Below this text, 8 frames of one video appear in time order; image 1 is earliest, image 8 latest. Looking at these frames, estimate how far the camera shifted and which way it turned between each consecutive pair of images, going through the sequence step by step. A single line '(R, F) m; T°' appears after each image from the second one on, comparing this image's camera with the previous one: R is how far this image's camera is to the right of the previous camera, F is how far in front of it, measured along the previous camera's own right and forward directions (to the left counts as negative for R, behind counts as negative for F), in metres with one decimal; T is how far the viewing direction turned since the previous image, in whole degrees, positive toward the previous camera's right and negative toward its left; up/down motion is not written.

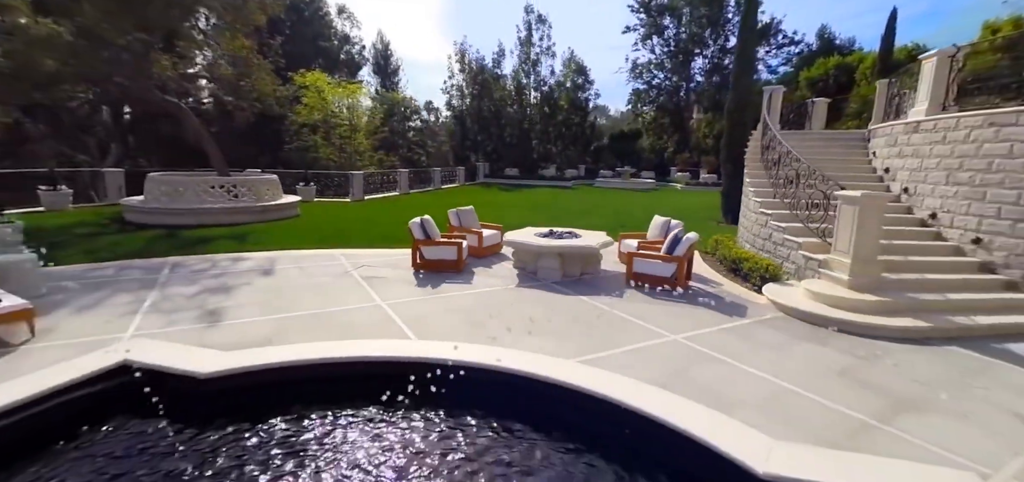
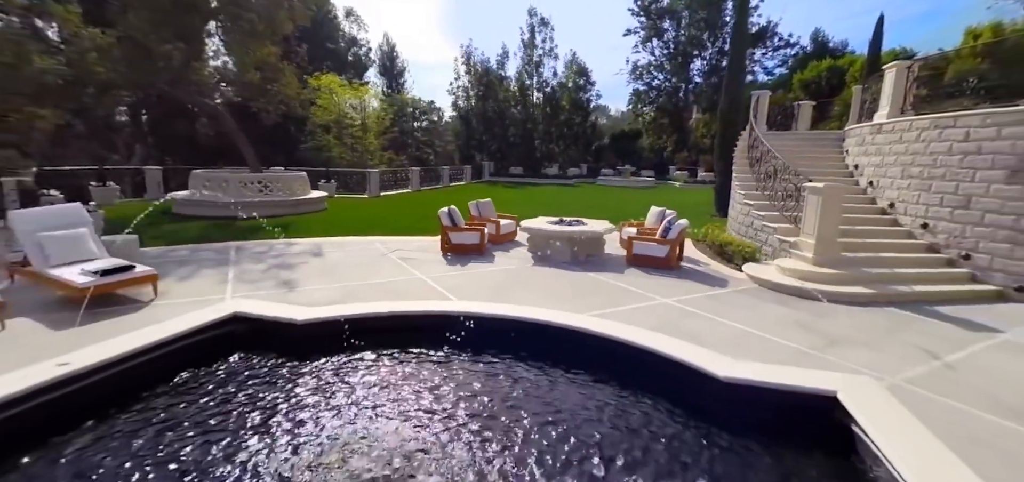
(-0.3, -1.0) m; 0°
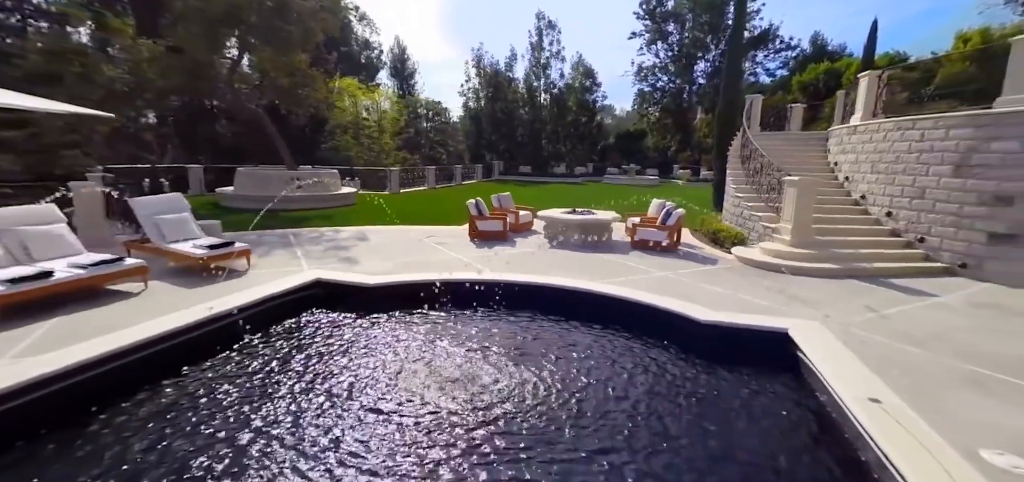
(-0.3, -1.1) m; -1°
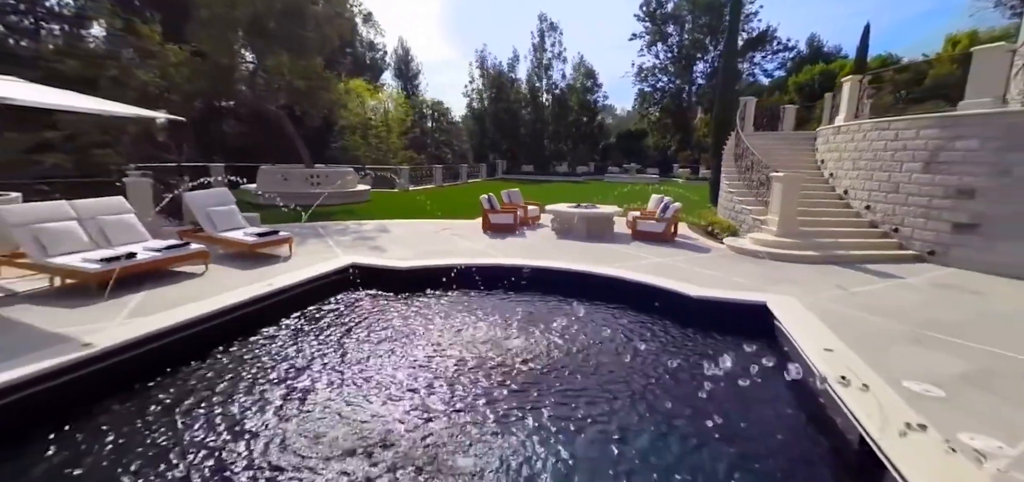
(-0.2, -0.7) m; 0°
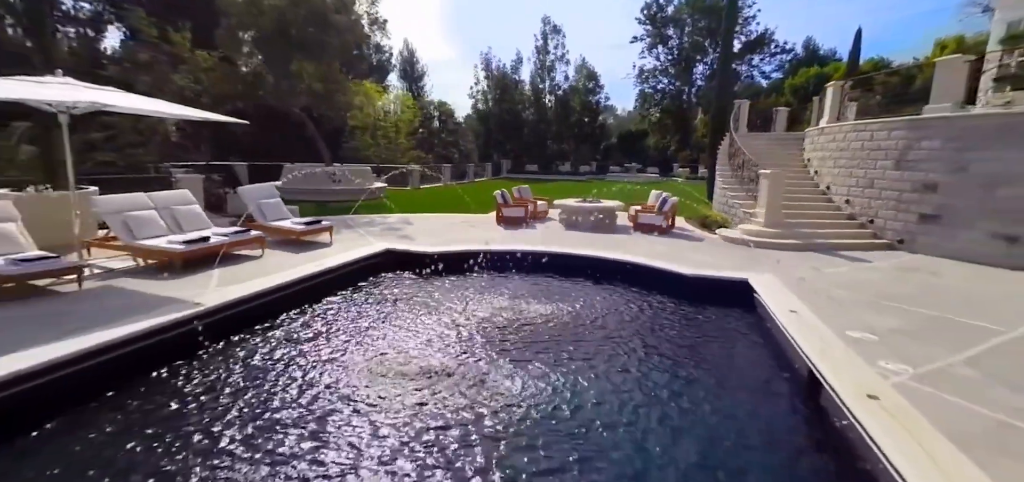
(-0.2, -0.9) m; 0°
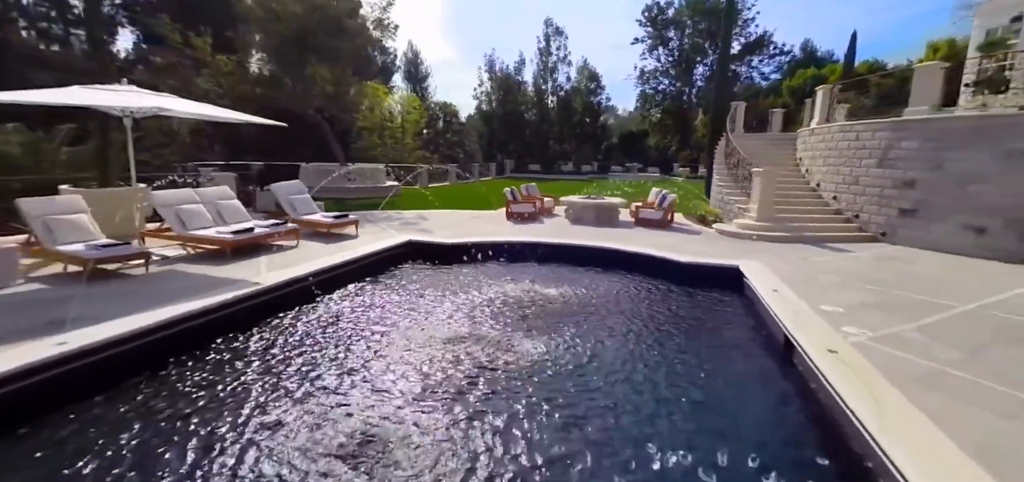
(-0.2, -0.7) m; 0°
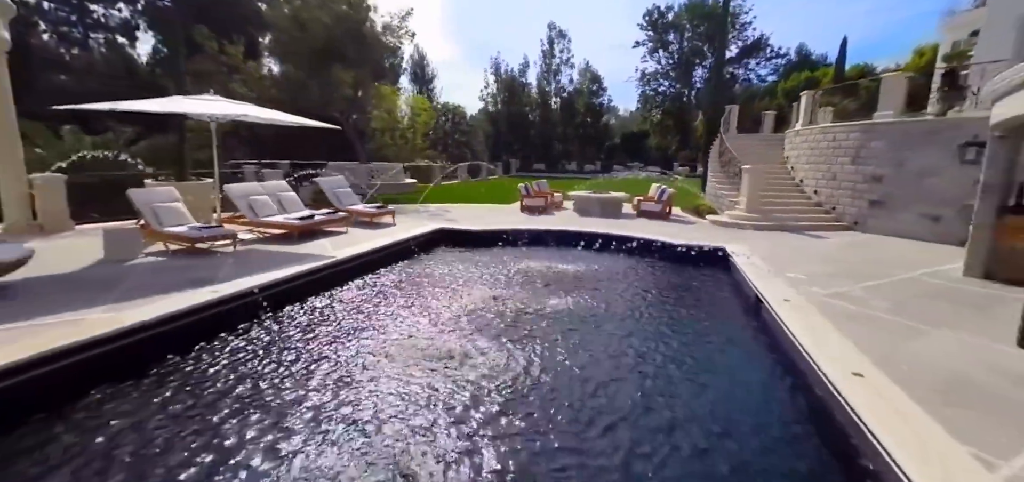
(-0.4, -1.2) m; 0°
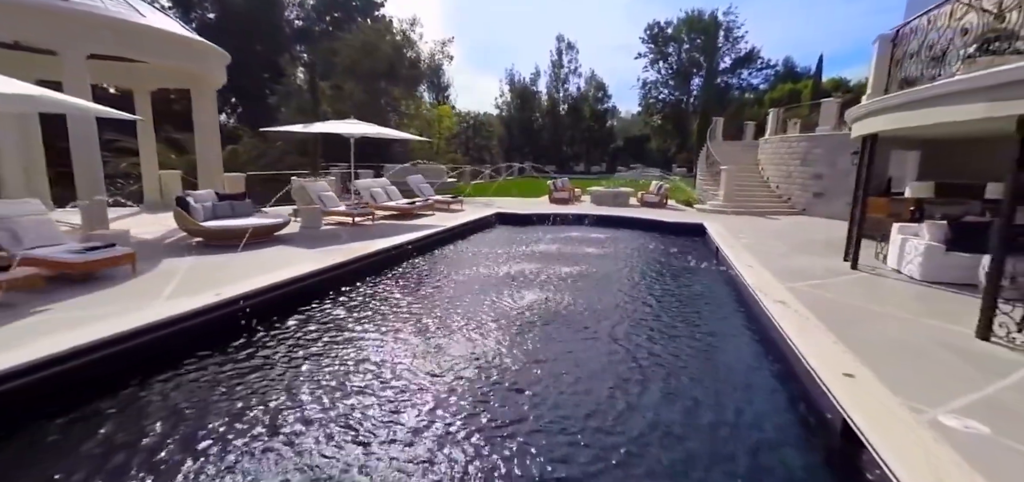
(-1.0, -3.4) m; 0°
